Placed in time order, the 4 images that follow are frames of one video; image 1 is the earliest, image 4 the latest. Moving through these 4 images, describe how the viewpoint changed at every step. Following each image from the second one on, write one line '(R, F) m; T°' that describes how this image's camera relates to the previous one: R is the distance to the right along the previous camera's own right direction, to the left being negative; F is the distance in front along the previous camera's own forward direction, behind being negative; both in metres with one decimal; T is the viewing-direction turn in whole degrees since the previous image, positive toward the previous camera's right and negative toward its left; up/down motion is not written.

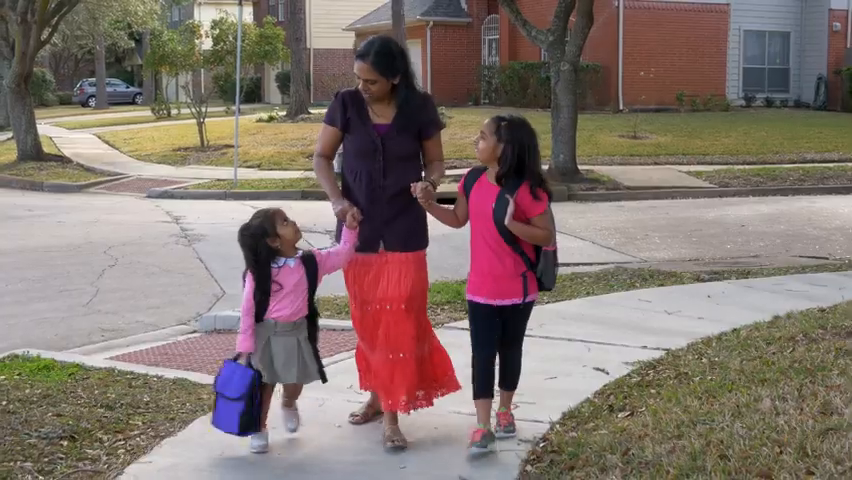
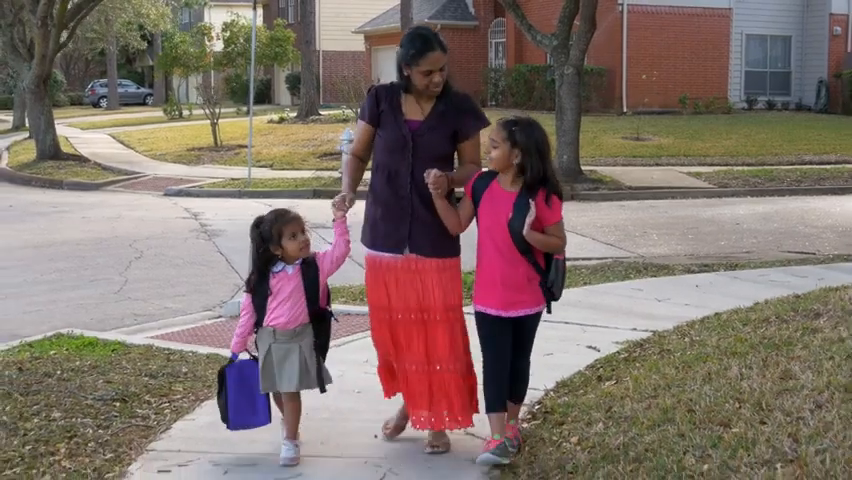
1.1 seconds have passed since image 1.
(0.0, -0.6) m; 0°
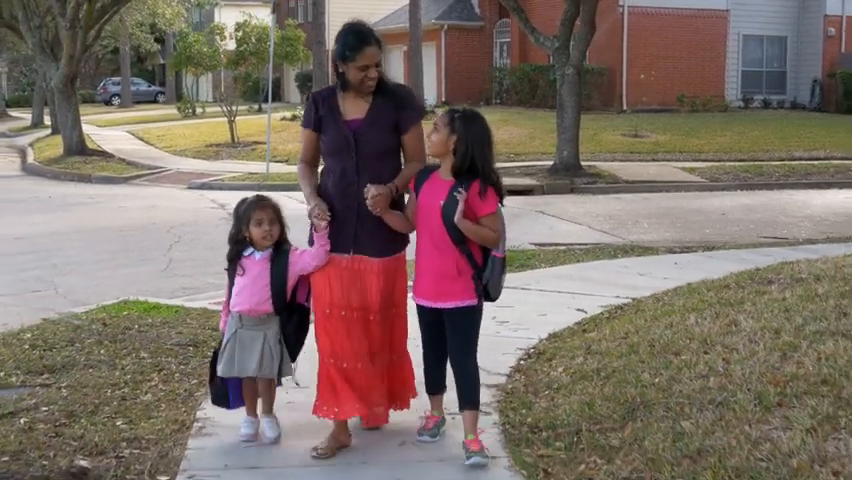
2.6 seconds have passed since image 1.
(-0.1, -1.2) m; 0°
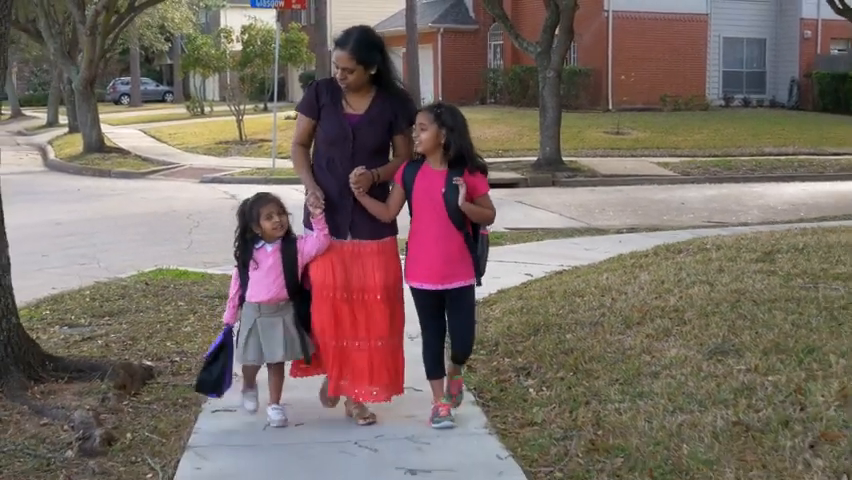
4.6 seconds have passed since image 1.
(+0.2, -1.8) m; 0°
